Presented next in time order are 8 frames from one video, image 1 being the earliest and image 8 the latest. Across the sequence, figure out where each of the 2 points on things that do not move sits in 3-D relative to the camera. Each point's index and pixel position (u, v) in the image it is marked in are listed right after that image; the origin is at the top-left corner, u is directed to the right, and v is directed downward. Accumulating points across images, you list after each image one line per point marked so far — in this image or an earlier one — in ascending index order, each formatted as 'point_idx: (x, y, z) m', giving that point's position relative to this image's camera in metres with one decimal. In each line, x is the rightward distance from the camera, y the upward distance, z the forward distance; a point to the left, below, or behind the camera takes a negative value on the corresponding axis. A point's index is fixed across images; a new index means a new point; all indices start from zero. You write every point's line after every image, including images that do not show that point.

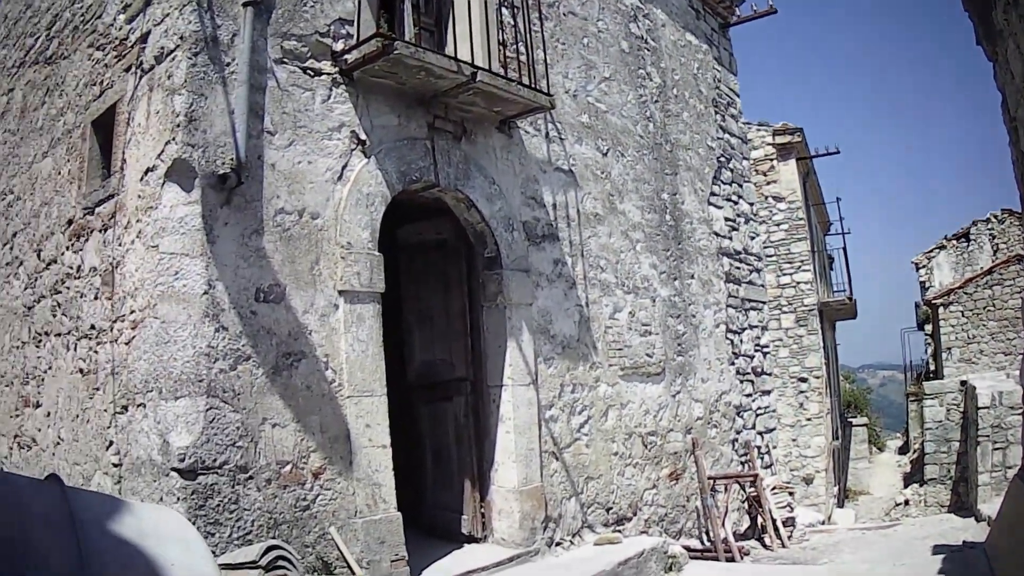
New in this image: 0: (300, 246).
0: (-1.0, +0.2, +3.6) m
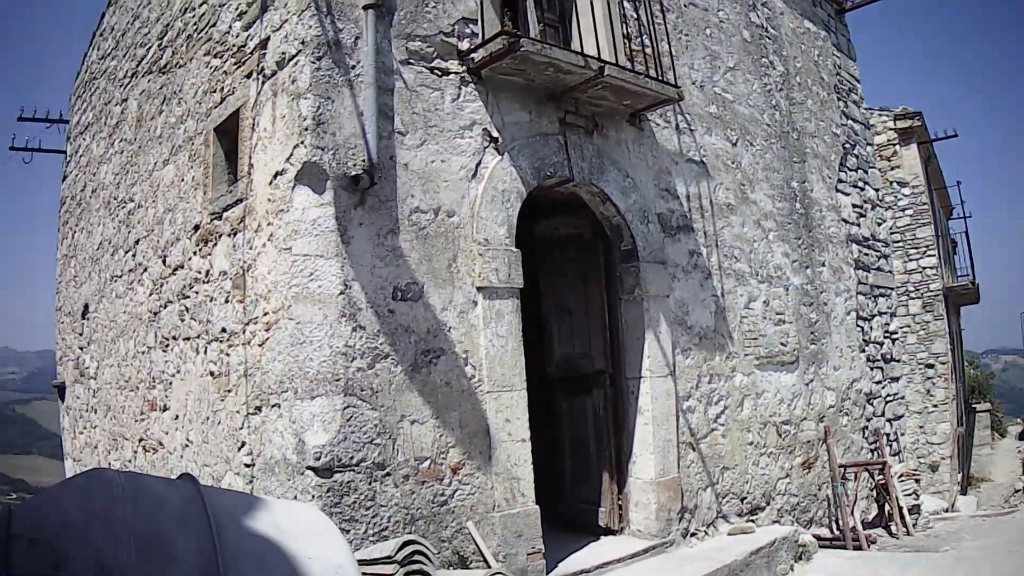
0: (-0.4, +0.2, +3.6) m
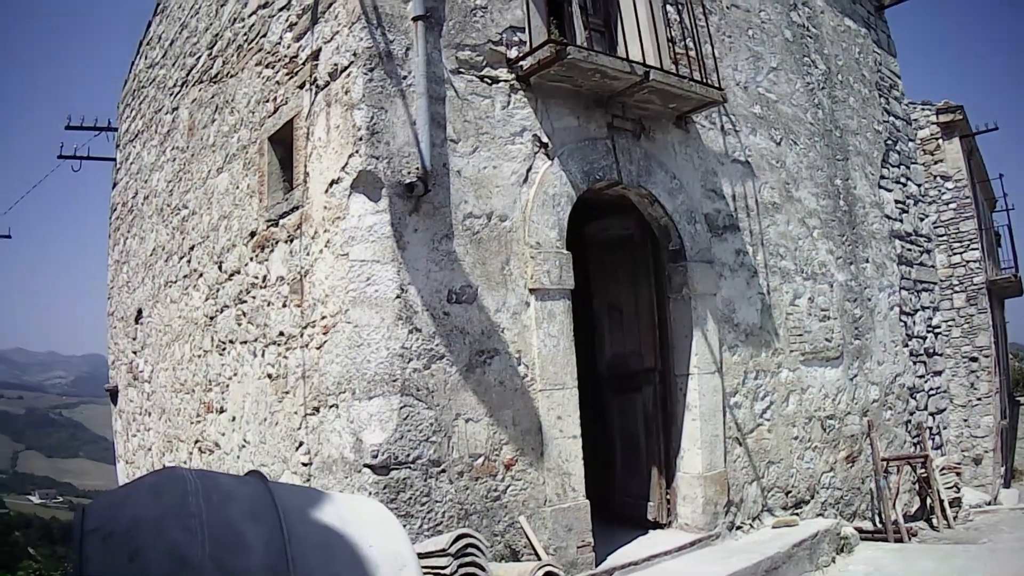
0: (-0.1, +0.2, +3.7) m
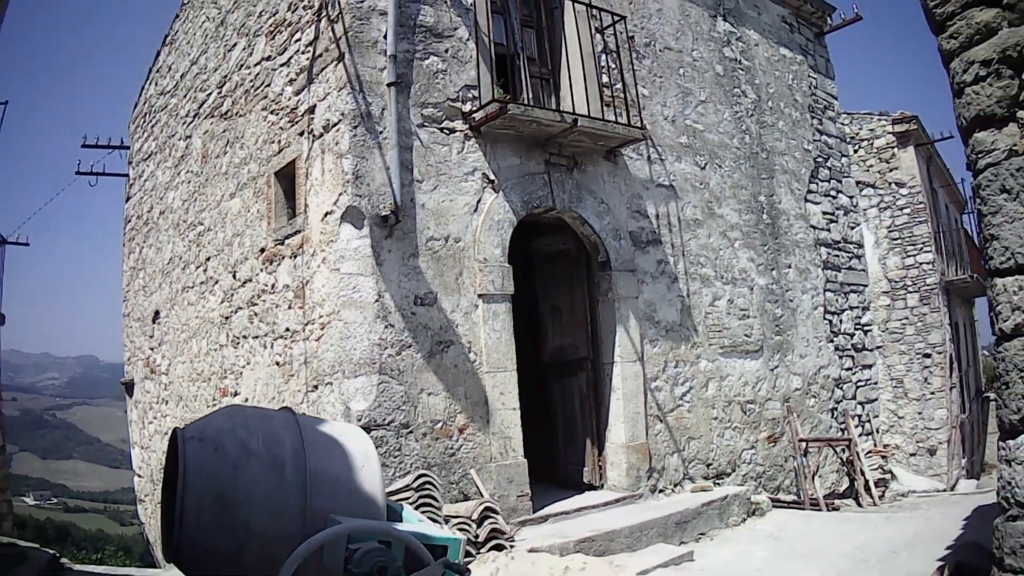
0: (-0.4, +0.2, +4.8) m
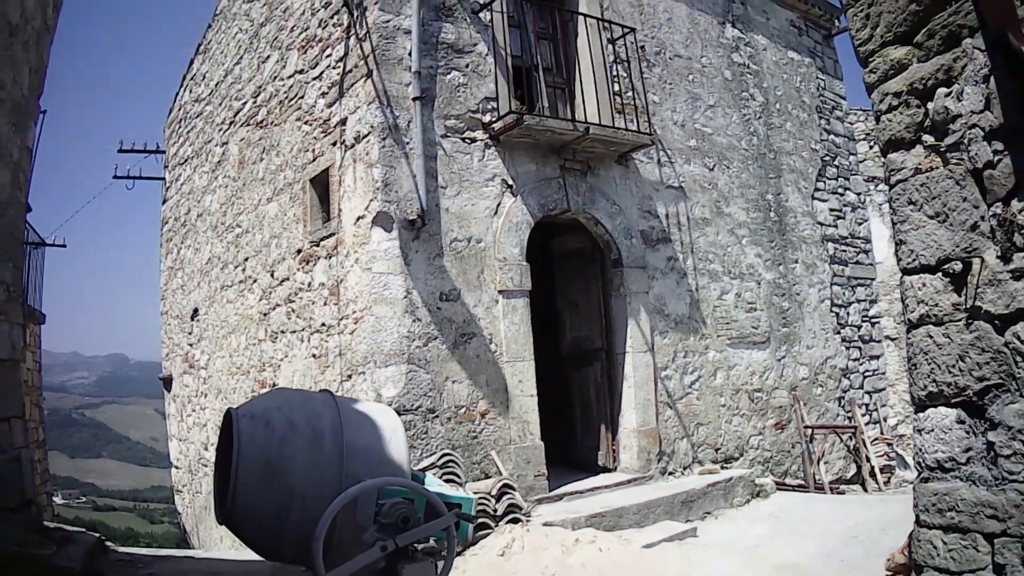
0: (-0.3, +0.2, +5.2) m
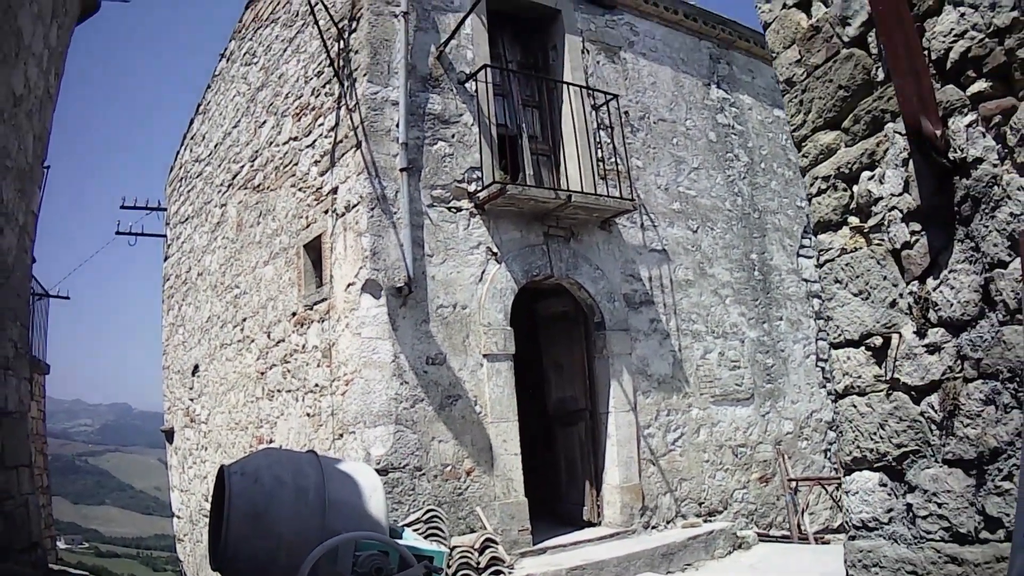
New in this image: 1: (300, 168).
0: (-0.4, -0.3, +5.5) m
1: (-1.9, +1.0, +6.6) m
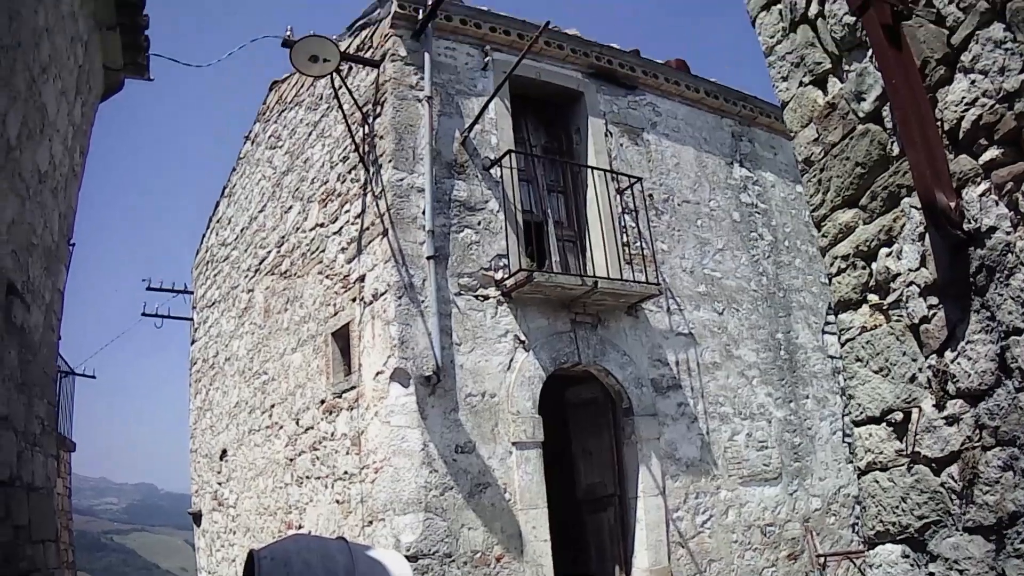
0: (-0.2, -0.9, +5.7) m
1: (-1.7, +0.2, +6.9) m
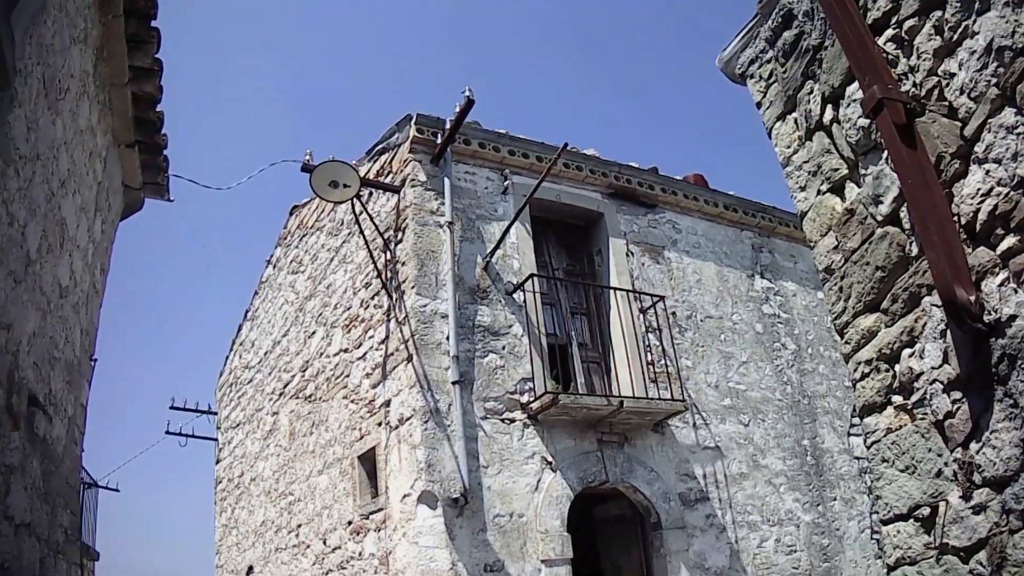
0: (-0.1, -1.8, +5.8) m
1: (-1.5, -1.0, +7.3) m
